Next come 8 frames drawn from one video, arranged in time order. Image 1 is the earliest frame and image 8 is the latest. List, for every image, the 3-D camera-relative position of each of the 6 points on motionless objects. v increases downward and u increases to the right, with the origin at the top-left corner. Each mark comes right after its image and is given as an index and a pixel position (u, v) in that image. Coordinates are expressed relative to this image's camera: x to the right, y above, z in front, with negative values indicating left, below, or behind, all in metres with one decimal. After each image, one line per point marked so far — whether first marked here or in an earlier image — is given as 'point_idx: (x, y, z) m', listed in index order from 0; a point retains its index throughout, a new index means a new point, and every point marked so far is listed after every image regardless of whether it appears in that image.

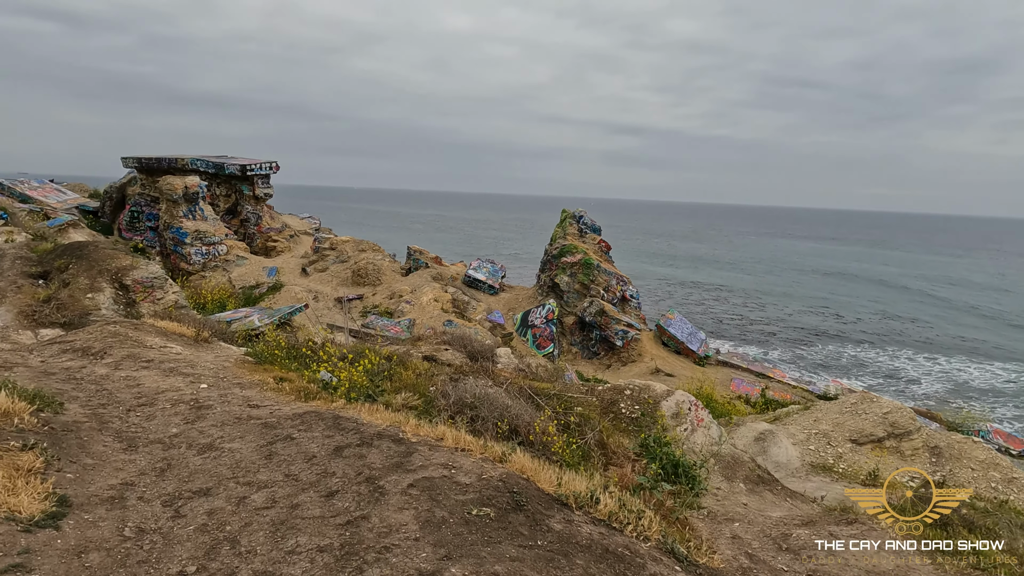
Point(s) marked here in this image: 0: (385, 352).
0: (-1.3, -0.7, +6.9) m
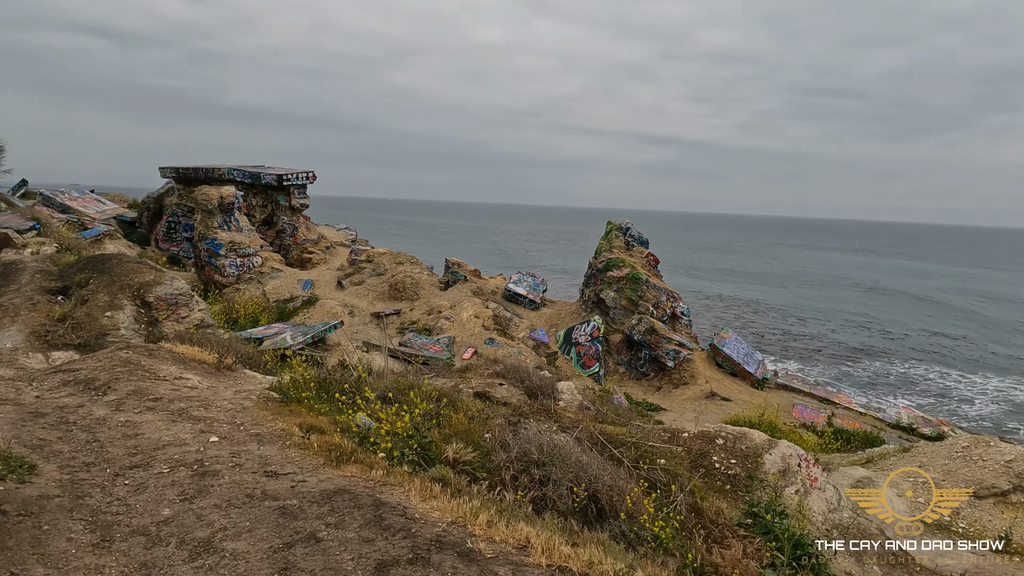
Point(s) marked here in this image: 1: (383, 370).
0: (-0.7, -0.9, +5.9) m
1: (-1.7, -1.1, +8.5) m
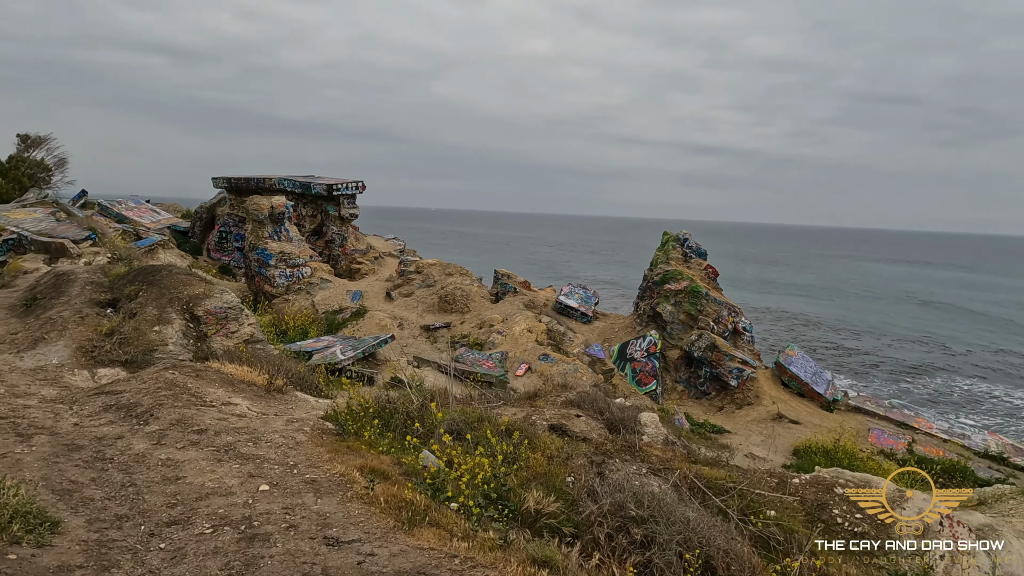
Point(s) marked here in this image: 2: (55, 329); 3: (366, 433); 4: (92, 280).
0: (-0.1, -1.0, +5.2) m
1: (-0.9, -1.3, +7.9) m
2: (-5.5, -0.5, +7.9) m
3: (-1.0, -1.0, +4.7) m
4: (-6.3, +0.1, +9.9) m
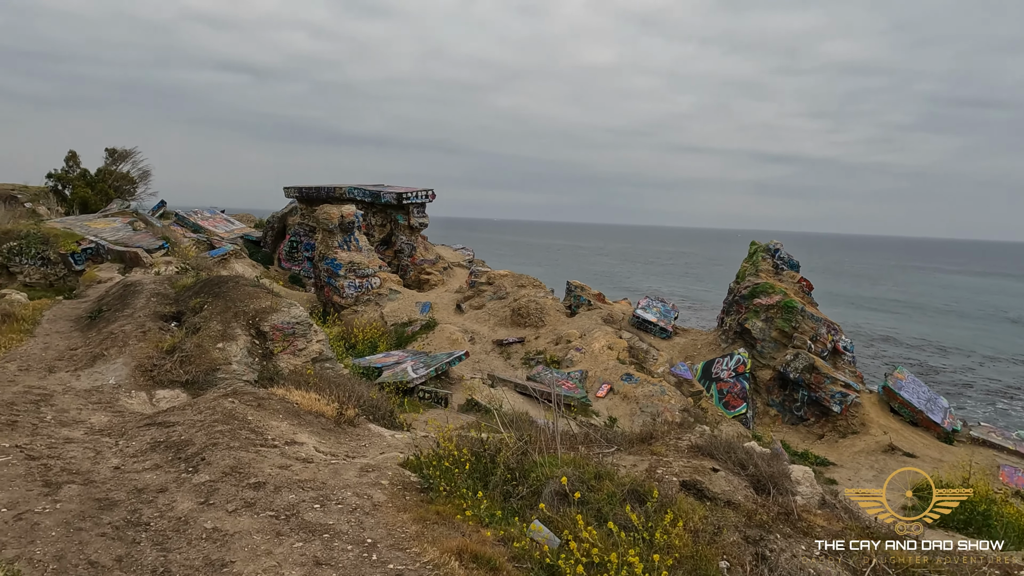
0: (+0.7, -1.2, +4.2) m
1: (+0.2, -1.4, +6.9) m
2: (-4.4, -0.6, +7.4) m
3: (-0.3, -1.2, +3.7) m
4: (-5.0, 0.0, +9.4) m
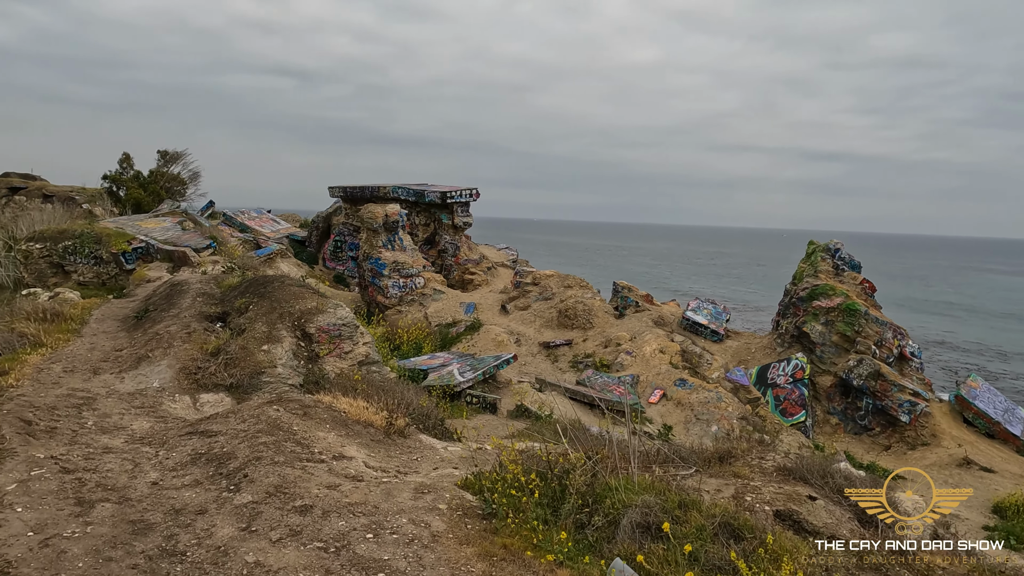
0: (+1.1, -1.2, +3.7) m
1: (+0.7, -1.5, +6.4) m
2: (-3.8, -0.6, +7.2) m
3: (+0.1, -1.2, +3.3) m
4: (-4.3, 0.0, +9.2) m
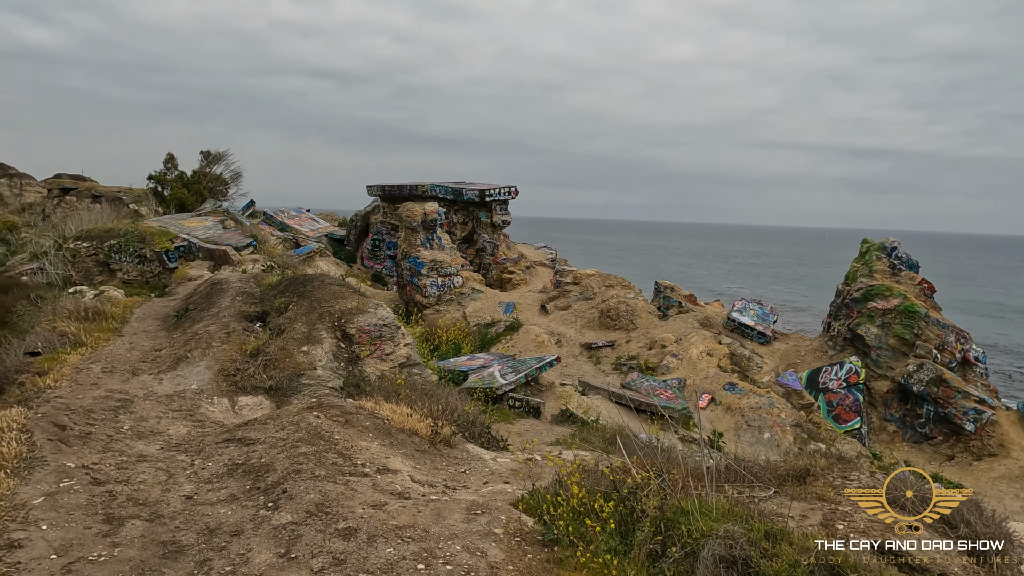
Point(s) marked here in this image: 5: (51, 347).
0: (+1.4, -1.2, +3.2) m
1: (+1.2, -1.5, +6.0) m
2: (-3.3, -0.6, +7.0) m
3: (+0.4, -1.2, +2.9) m
4: (-3.7, 0.0, +9.1) m
5: (-4.7, -0.6, +6.8) m
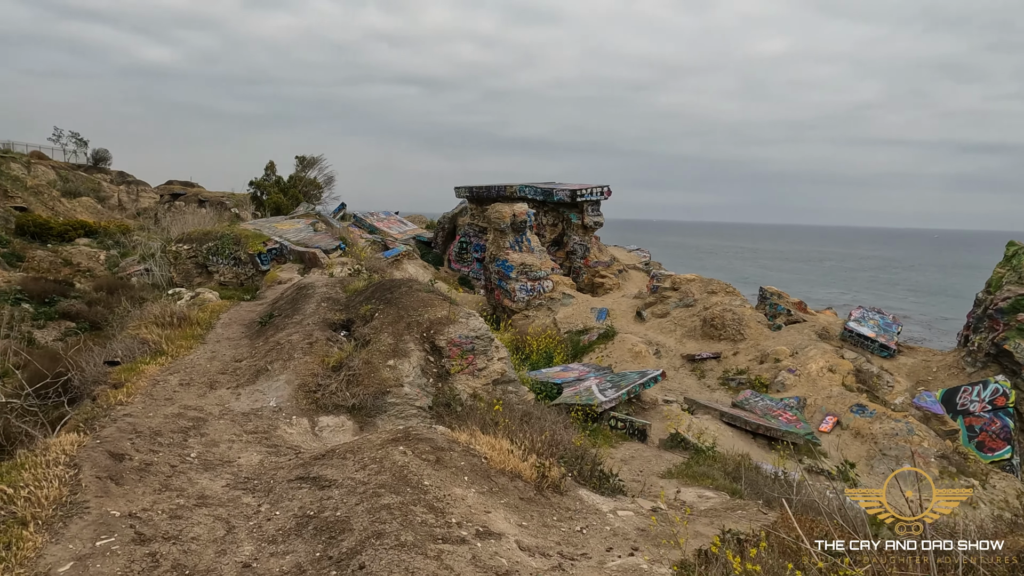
0: (+1.9, -1.3, +2.1) m
1: (+2.1, -1.6, +4.9) m
2: (-2.3, -0.7, +6.5) m
3: (+0.9, -1.3, +2.0) m
4: (-2.4, -0.1, +8.6) m
5: (-3.7, -0.7, +6.5) m
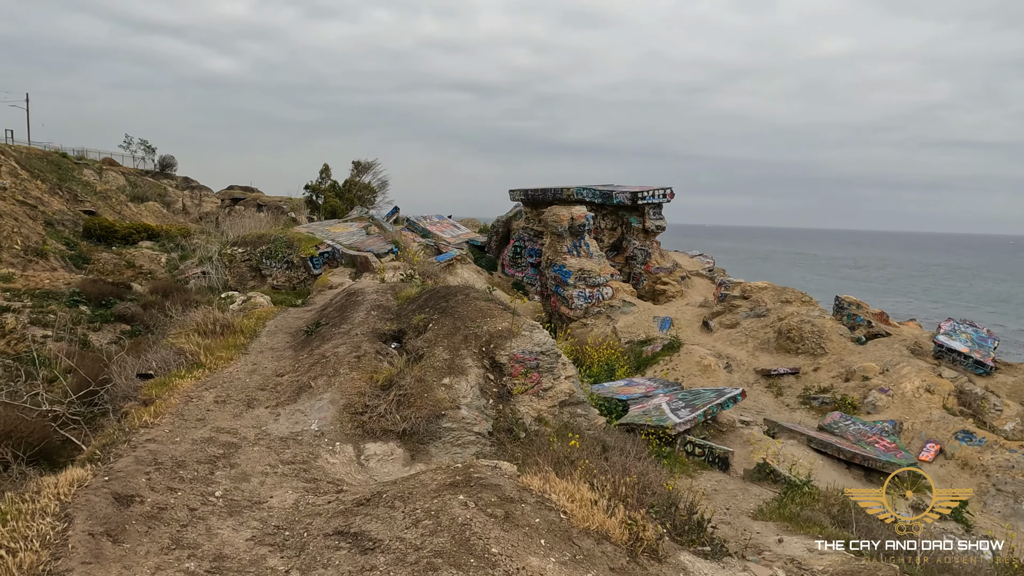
0: (+2.2, -1.4, +1.2) m
1: (+2.5, -1.7, +4.0) m
2: (-1.6, -0.7, +5.8) m
3: (+1.1, -1.3, +1.1) m
4: (-1.6, -0.2, +8.0) m
5: (-3.1, -0.7, +5.9) m
